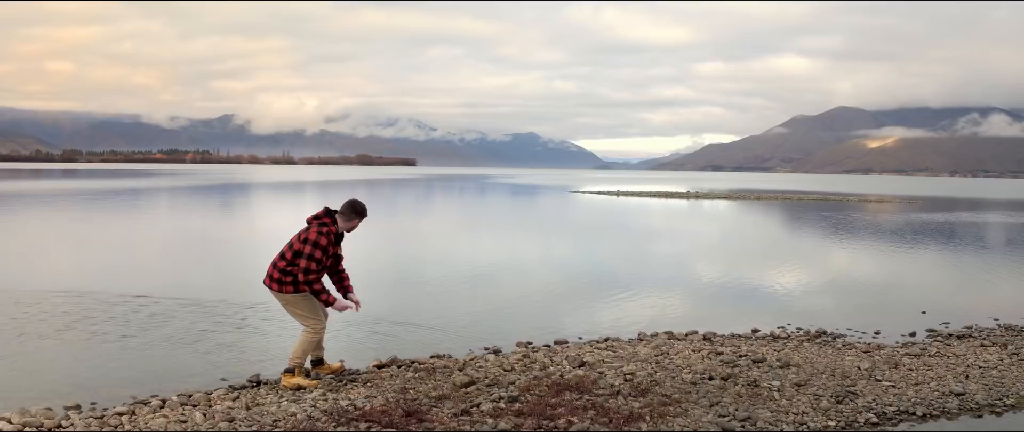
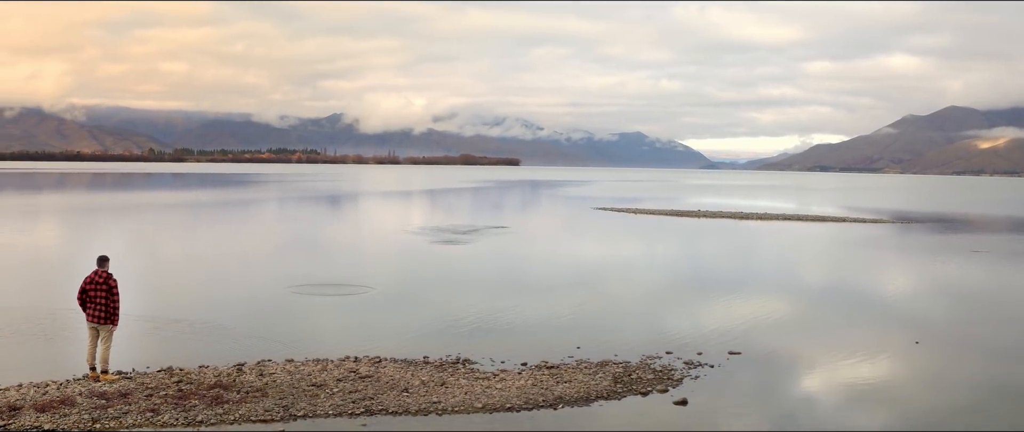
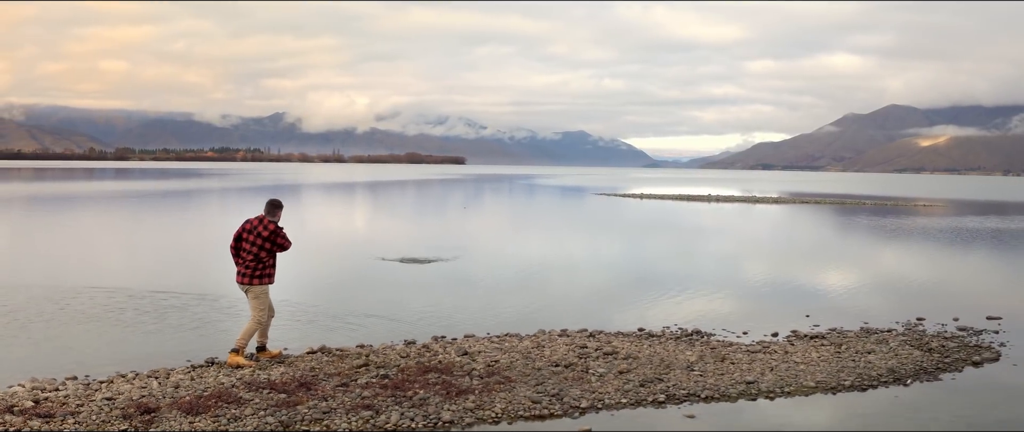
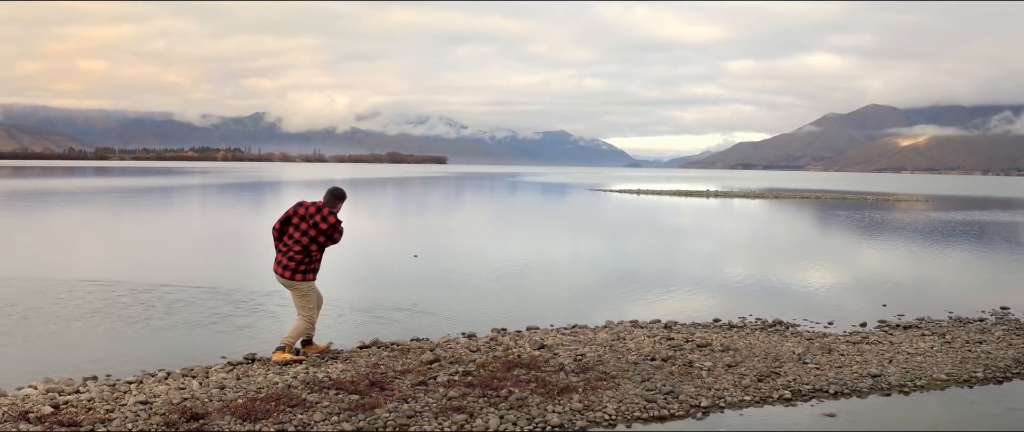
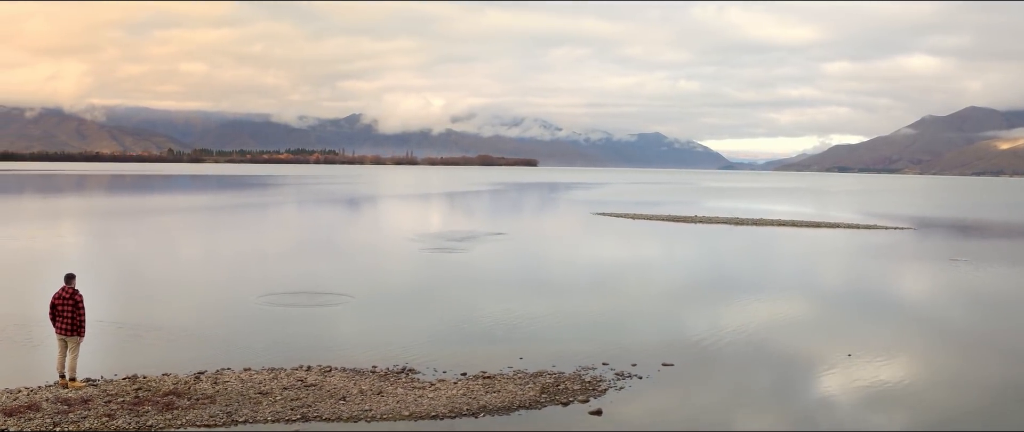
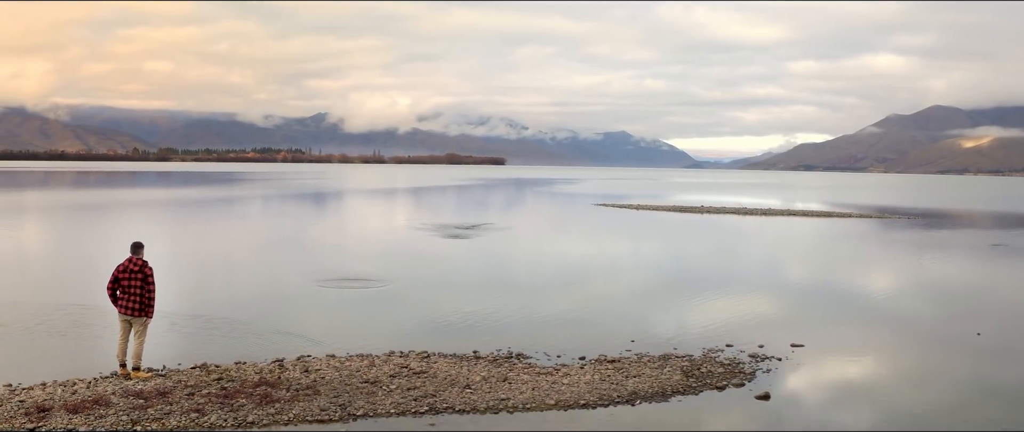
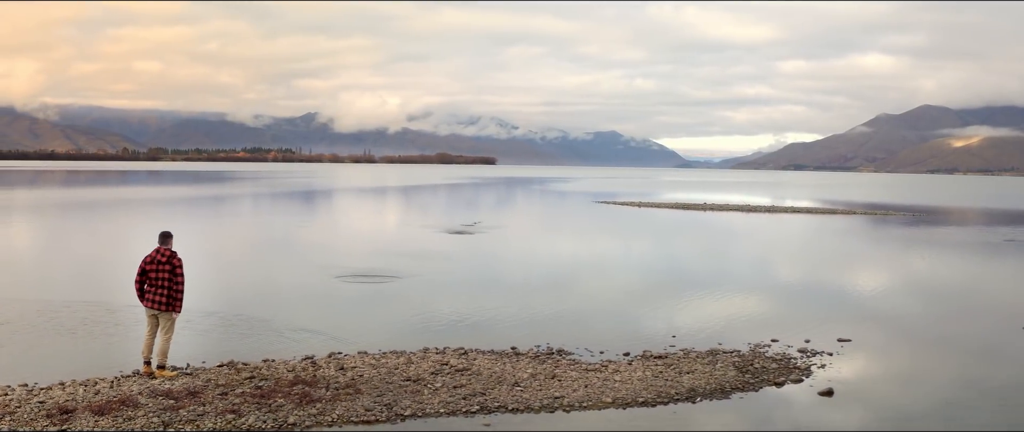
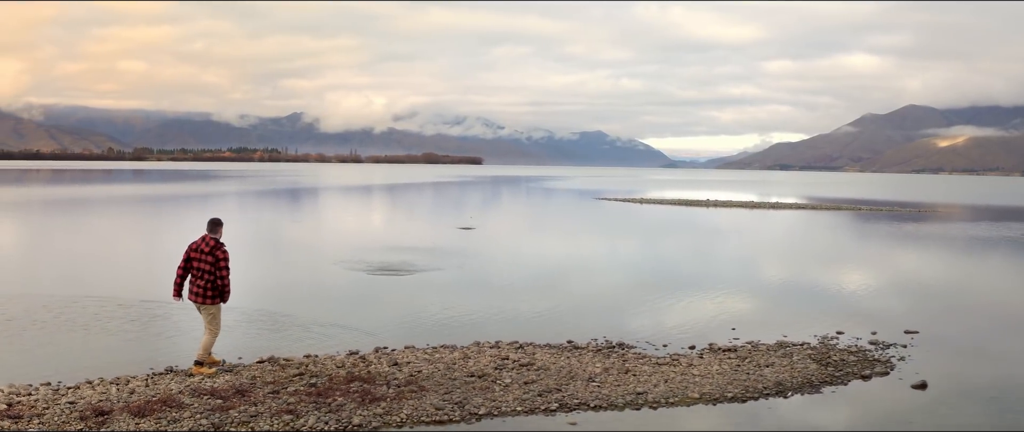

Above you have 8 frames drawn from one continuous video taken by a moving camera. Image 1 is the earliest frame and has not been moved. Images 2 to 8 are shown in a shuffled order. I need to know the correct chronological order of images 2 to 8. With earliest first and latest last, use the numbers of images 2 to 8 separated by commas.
4, 3, 8, 7, 6, 2, 5
